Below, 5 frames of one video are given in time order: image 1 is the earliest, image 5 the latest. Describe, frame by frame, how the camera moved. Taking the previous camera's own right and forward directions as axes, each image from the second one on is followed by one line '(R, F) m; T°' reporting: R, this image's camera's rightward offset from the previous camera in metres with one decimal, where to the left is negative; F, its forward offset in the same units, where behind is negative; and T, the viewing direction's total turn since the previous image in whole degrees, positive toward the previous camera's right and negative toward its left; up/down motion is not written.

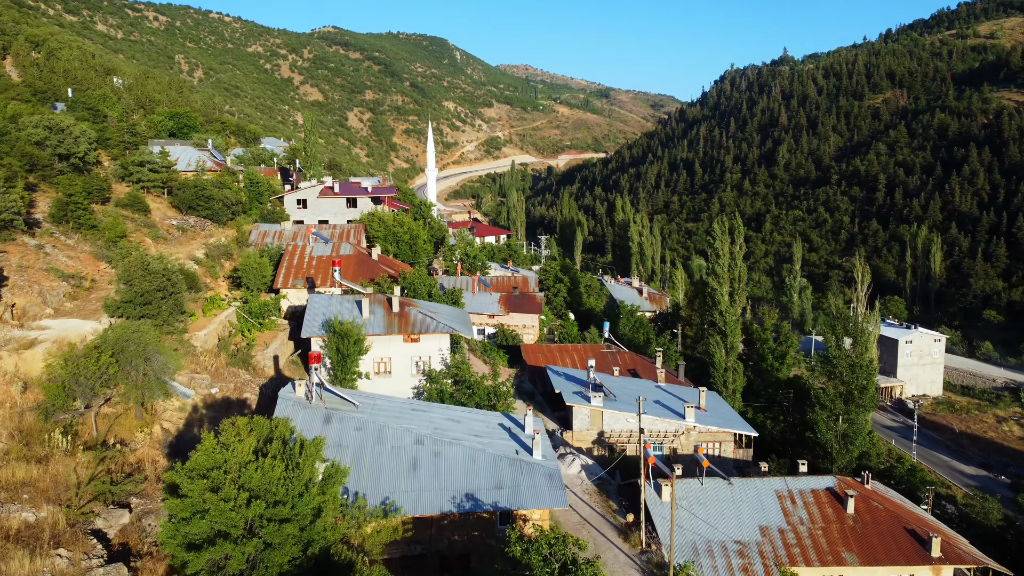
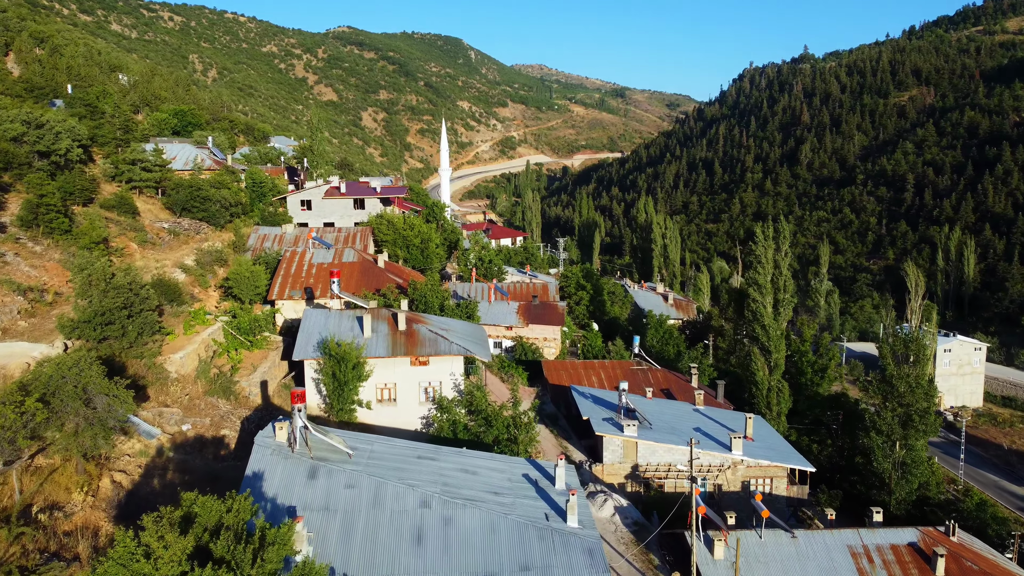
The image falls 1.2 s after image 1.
(-0.2, +2.5) m; -1°
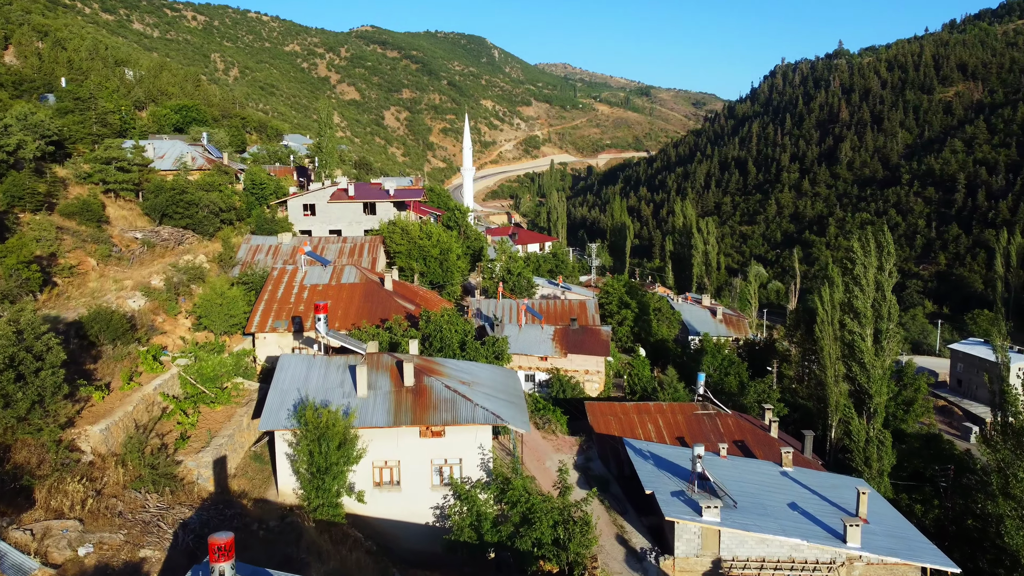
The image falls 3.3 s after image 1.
(-0.4, +4.5) m; -2°
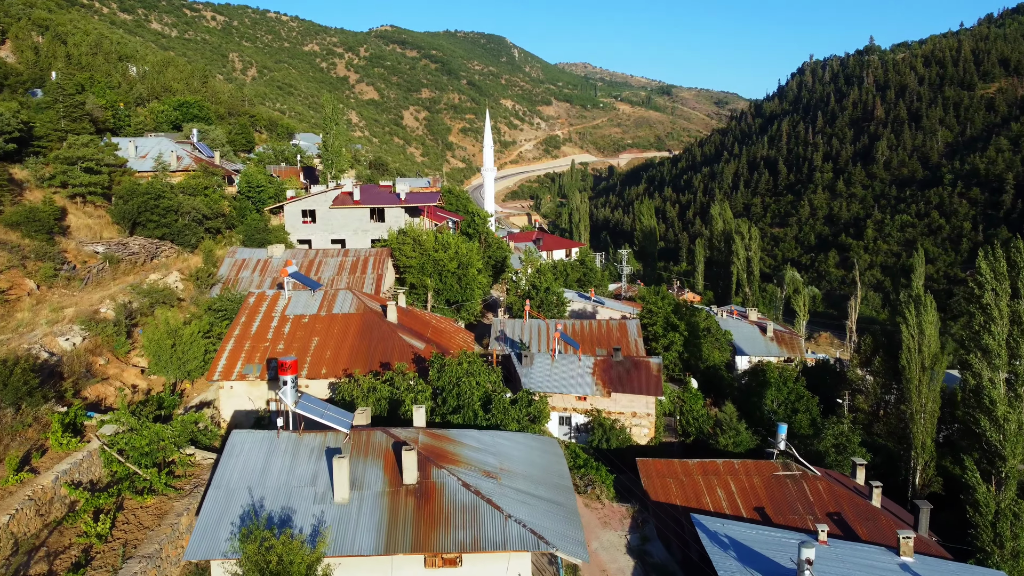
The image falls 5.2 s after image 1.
(-0.3, +4.0) m; -1°
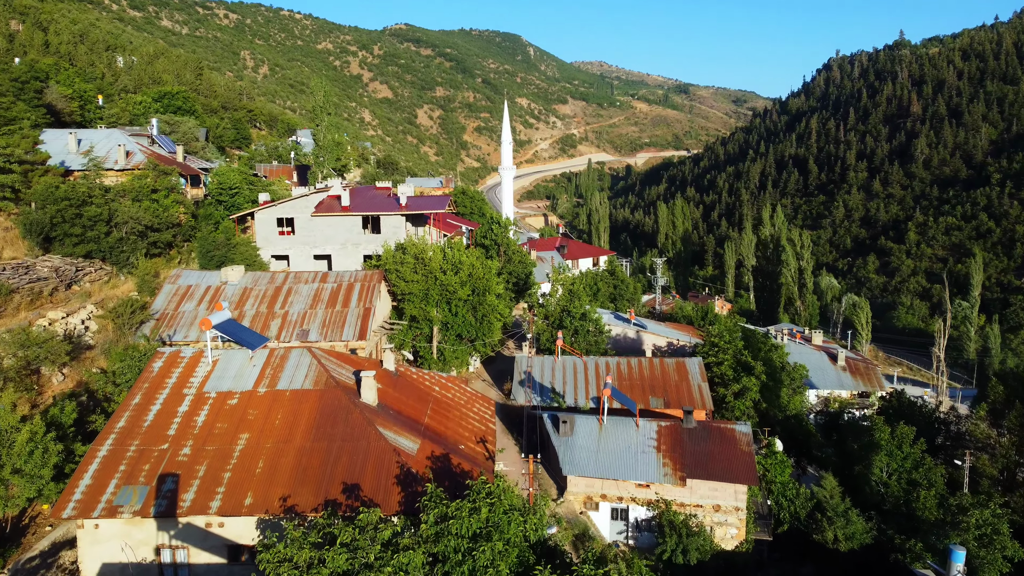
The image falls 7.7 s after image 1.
(-0.4, +5.4) m; -1°
